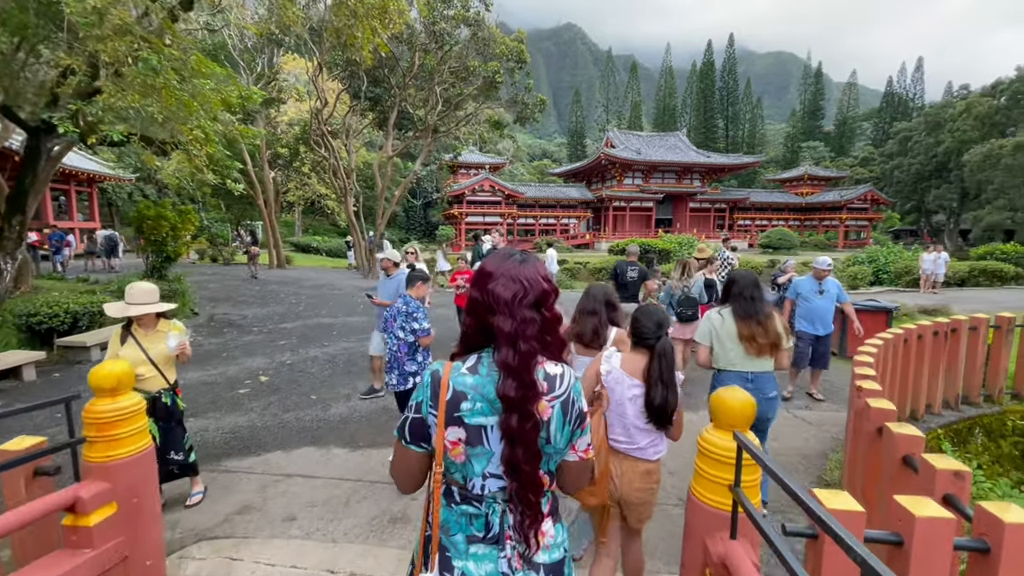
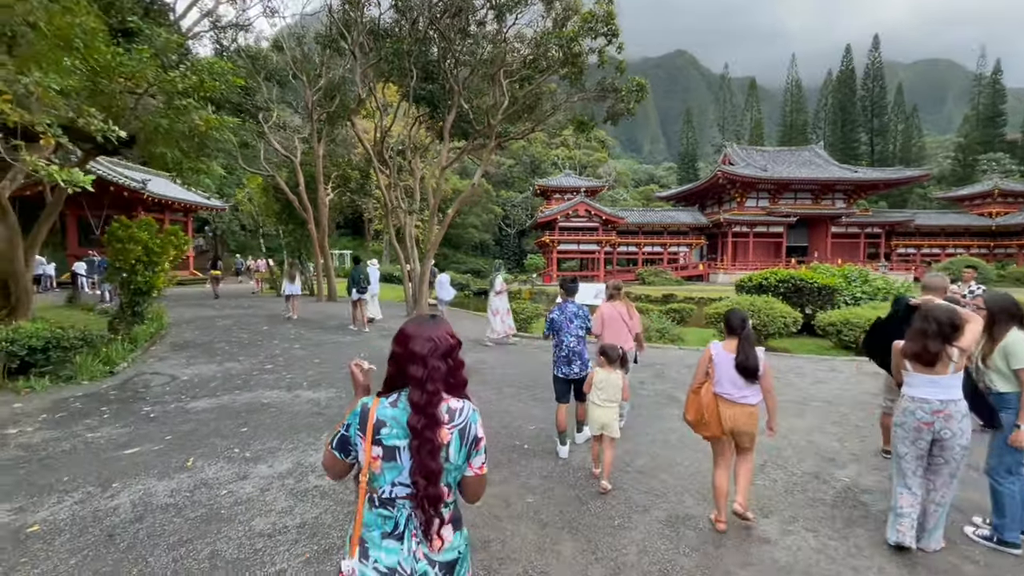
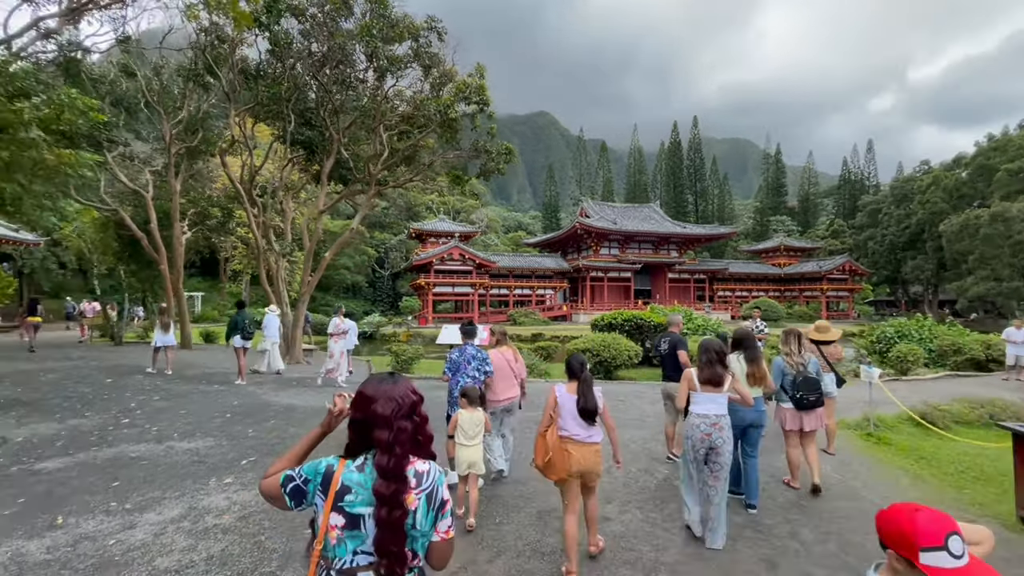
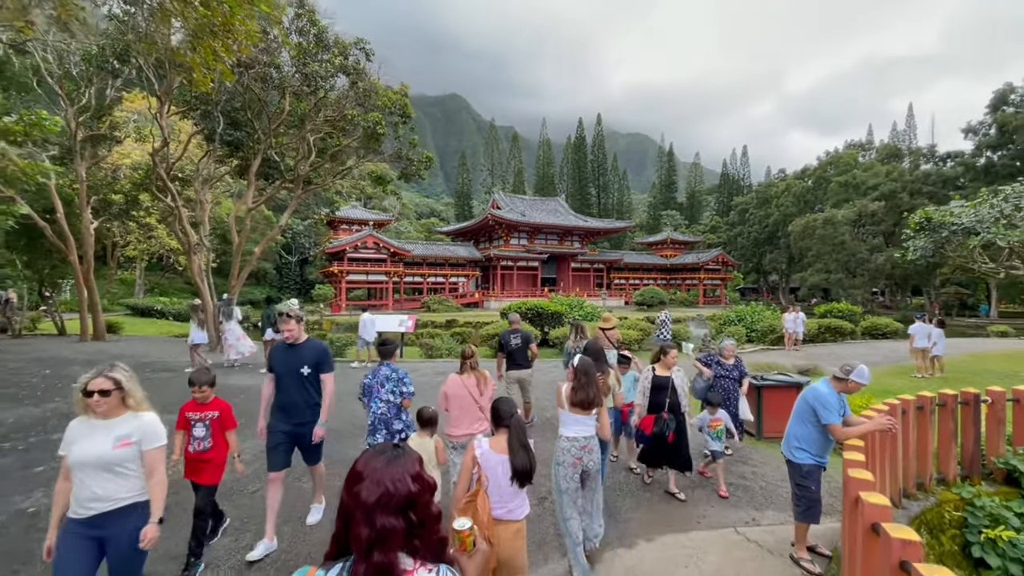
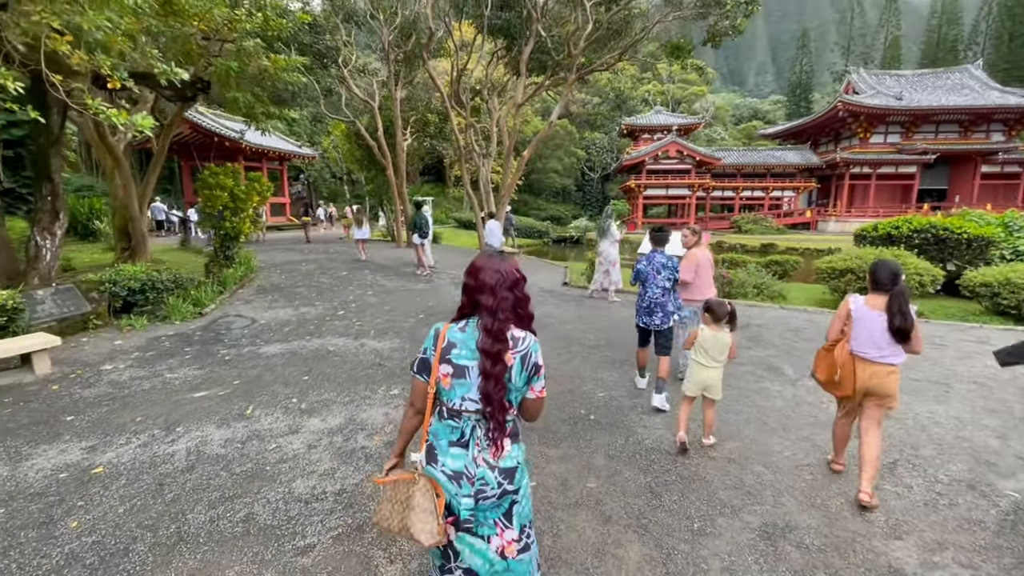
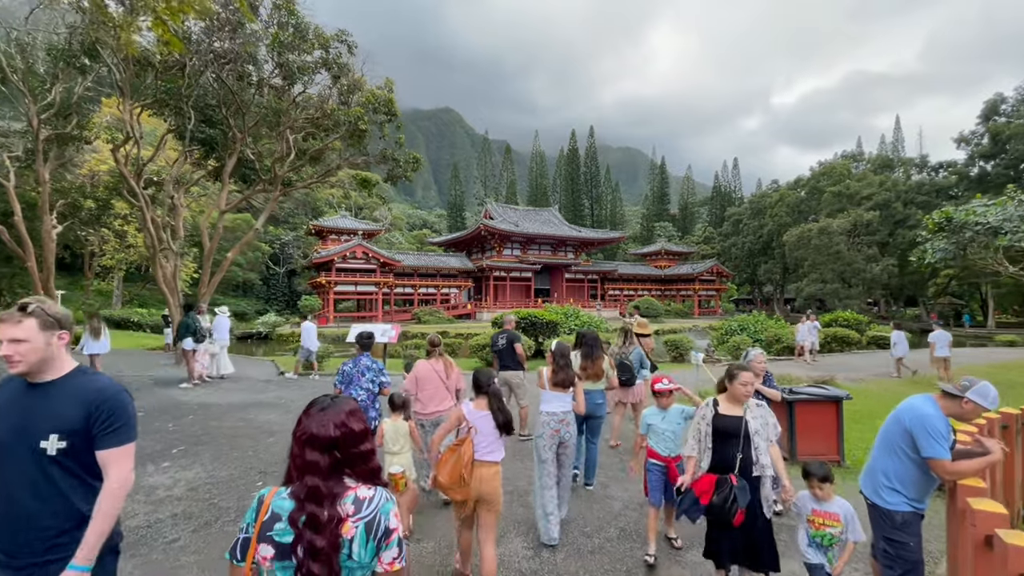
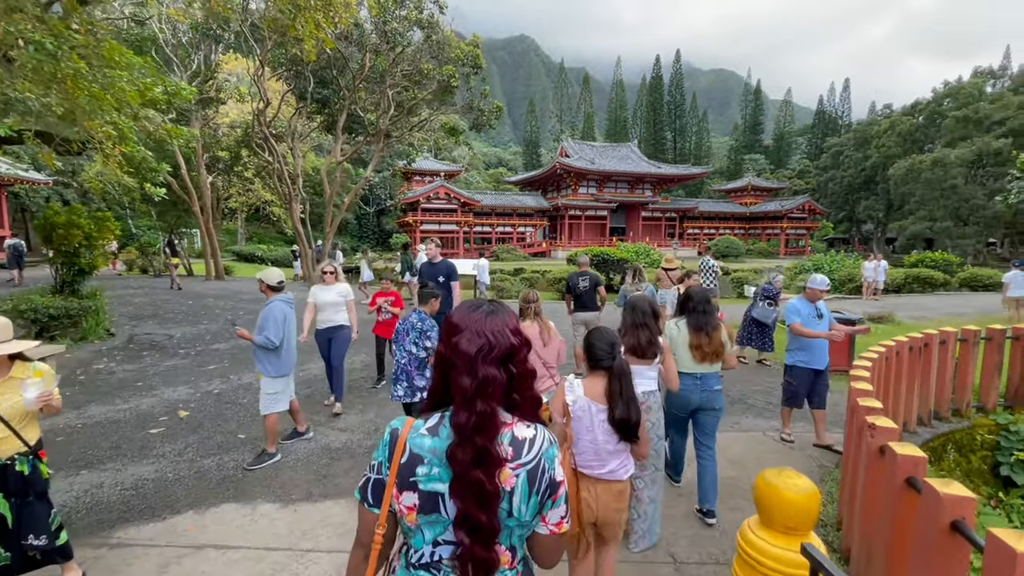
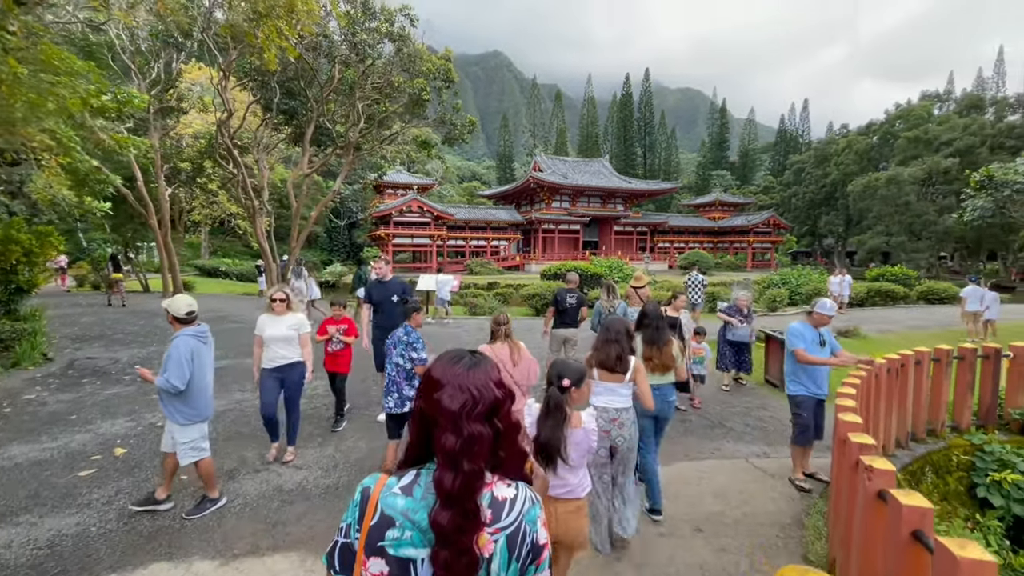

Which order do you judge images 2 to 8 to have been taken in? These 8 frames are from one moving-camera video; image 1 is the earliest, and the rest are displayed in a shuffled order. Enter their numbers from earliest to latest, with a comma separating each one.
7, 8, 4, 6, 3, 2, 5
